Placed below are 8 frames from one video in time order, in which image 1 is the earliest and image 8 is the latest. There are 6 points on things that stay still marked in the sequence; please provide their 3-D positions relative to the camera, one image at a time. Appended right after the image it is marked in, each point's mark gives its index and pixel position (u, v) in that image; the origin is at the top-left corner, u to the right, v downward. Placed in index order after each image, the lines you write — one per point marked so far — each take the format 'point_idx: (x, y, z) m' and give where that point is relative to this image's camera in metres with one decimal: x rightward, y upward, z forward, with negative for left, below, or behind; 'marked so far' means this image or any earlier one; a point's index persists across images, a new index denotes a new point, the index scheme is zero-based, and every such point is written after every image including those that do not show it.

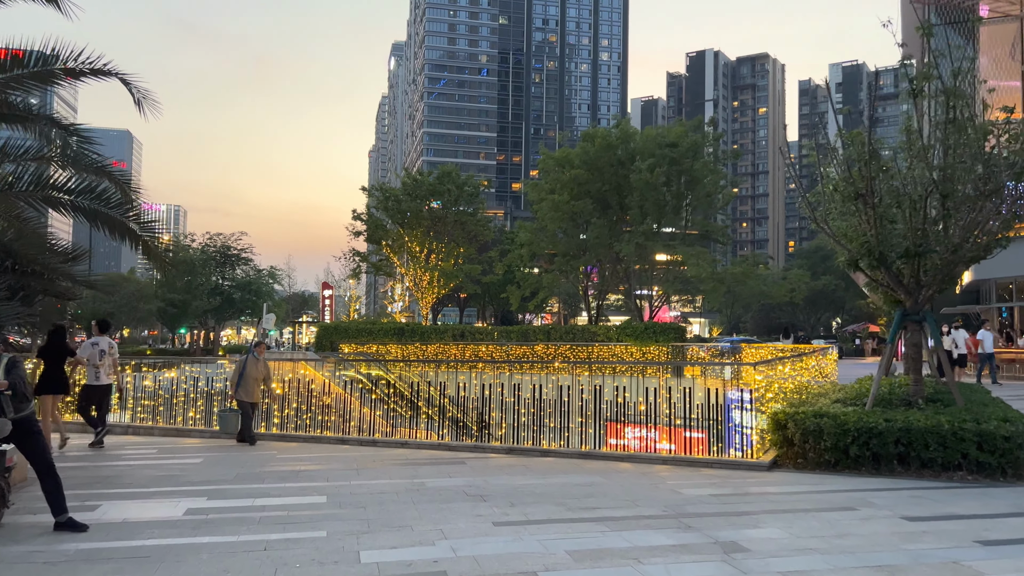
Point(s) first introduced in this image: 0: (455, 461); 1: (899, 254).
0: (-0.5, -1.6, +7.3) m
1: (+3.5, +0.3, +7.4) m
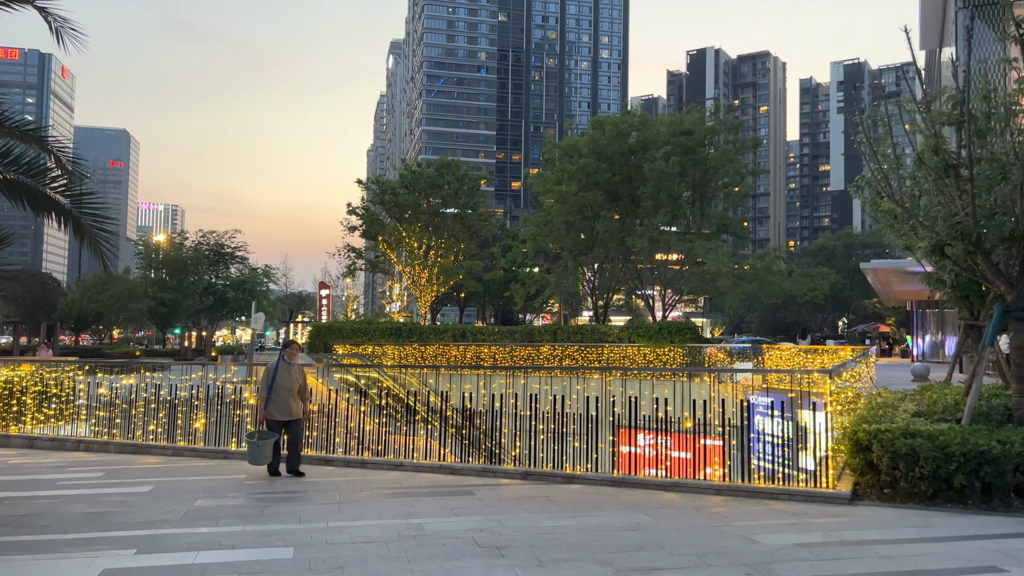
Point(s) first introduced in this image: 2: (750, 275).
0: (-0.4, -1.5, +6.0) m
1: (+3.6, +0.4, +6.1) m
2: (+5.8, +0.3, +19.6) m
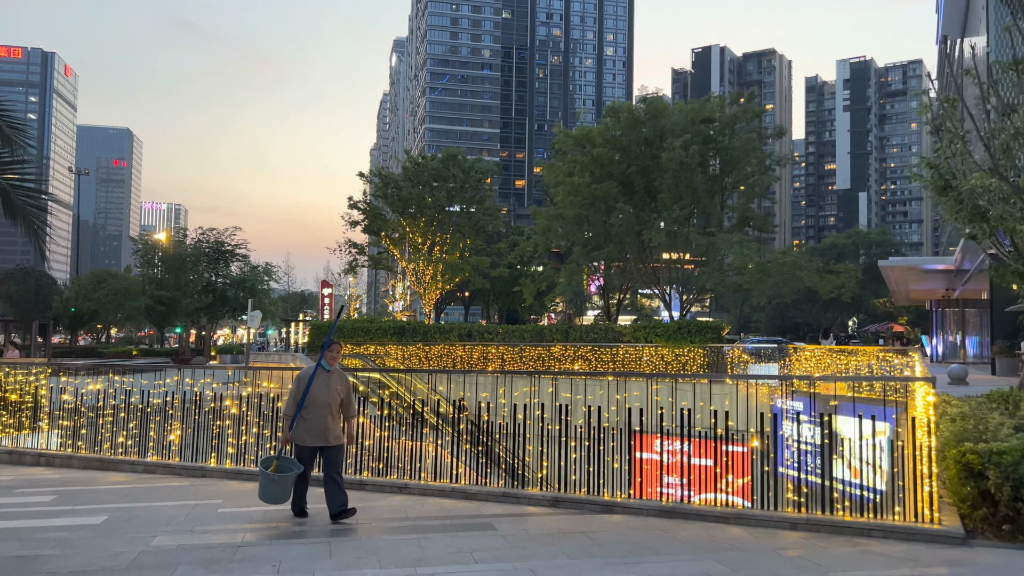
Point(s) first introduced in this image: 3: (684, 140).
0: (-0.2, -1.4, +4.9) m
1: (+3.8, +0.5, +5.0) m
2: (+6.0, +0.4, +18.5) m
3: (+3.9, +3.4, +18.7) m
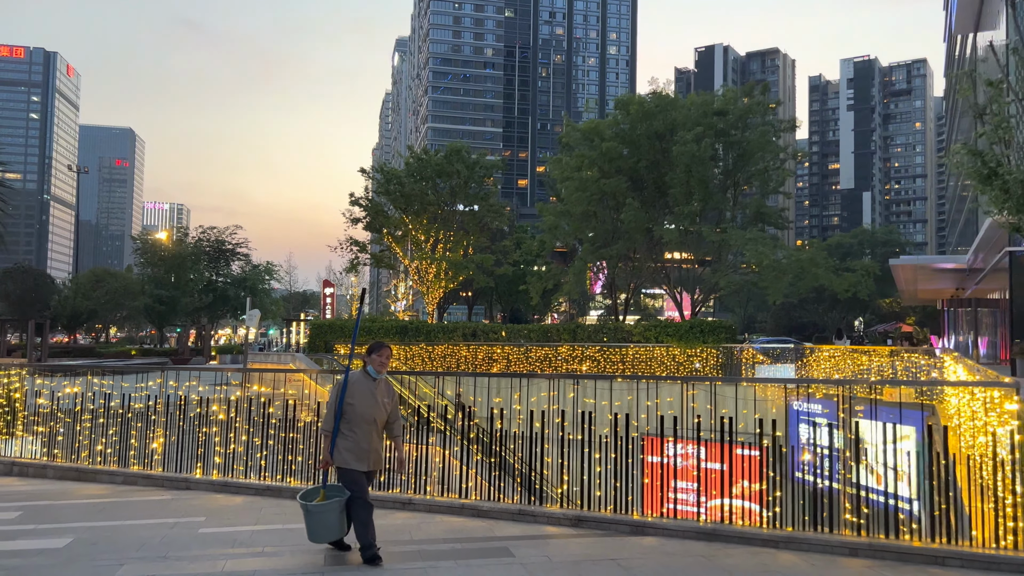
0: (-0.1, -1.4, +4.3) m
1: (+3.9, +0.5, +4.4) m
2: (+6.2, +0.4, +17.9) m
3: (+4.1, +3.4, +18.1) m
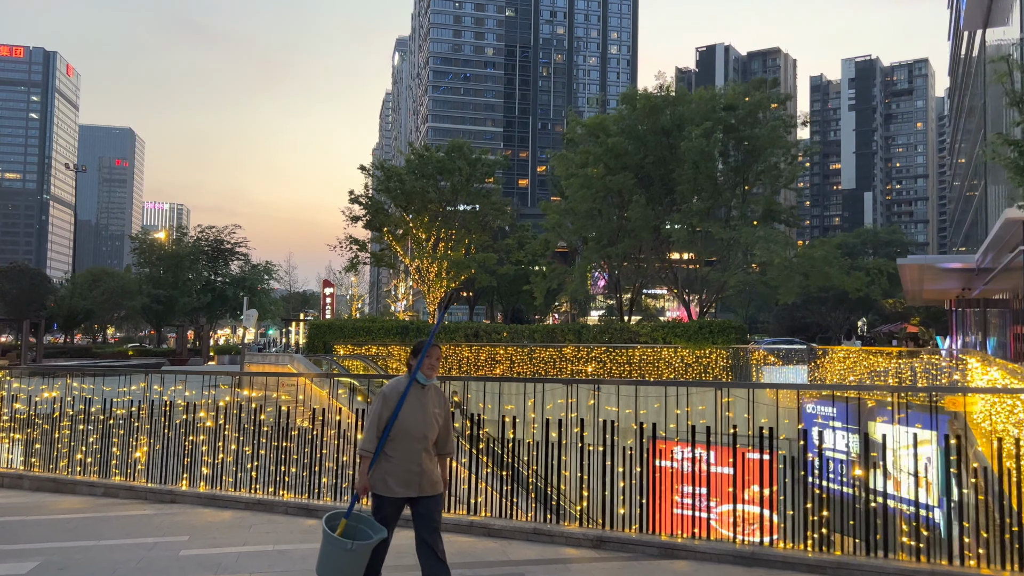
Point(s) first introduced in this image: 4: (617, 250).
0: (0.0, -1.4, +3.8) m
1: (+4.0, +0.5, +3.9) m
2: (+6.2, +0.4, +17.4) m
3: (+4.2, +3.5, +17.6) m
4: (+2.5, +0.9, +19.4) m
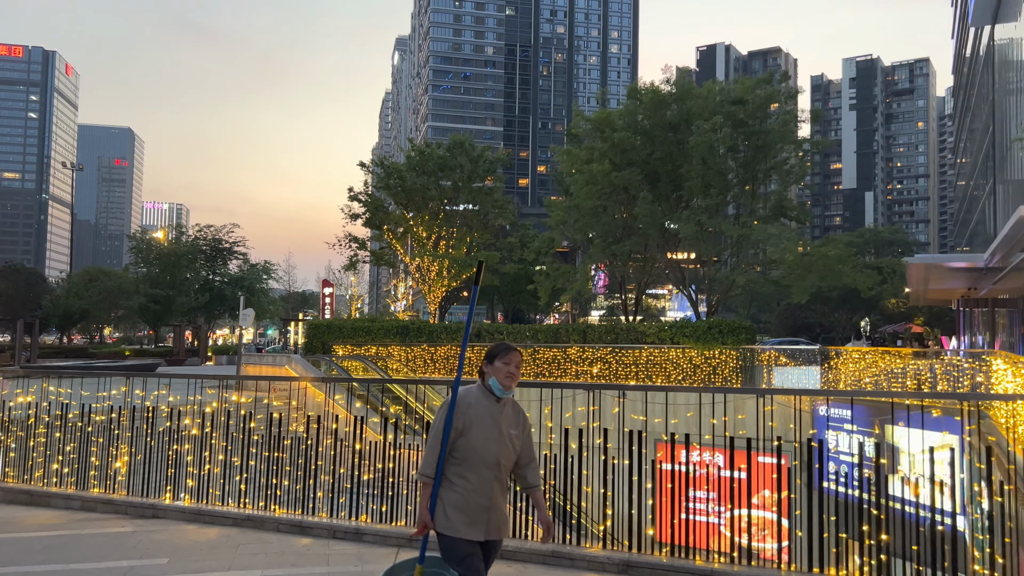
0: (+0.1, -1.3, +3.4) m
1: (+4.1, +0.5, +3.4) m
2: (+6.3, +0.5, +17.0) m
3: (+4.2, +3.5, +17.1) m
4: (+2.6, +0.9, +18.9) m
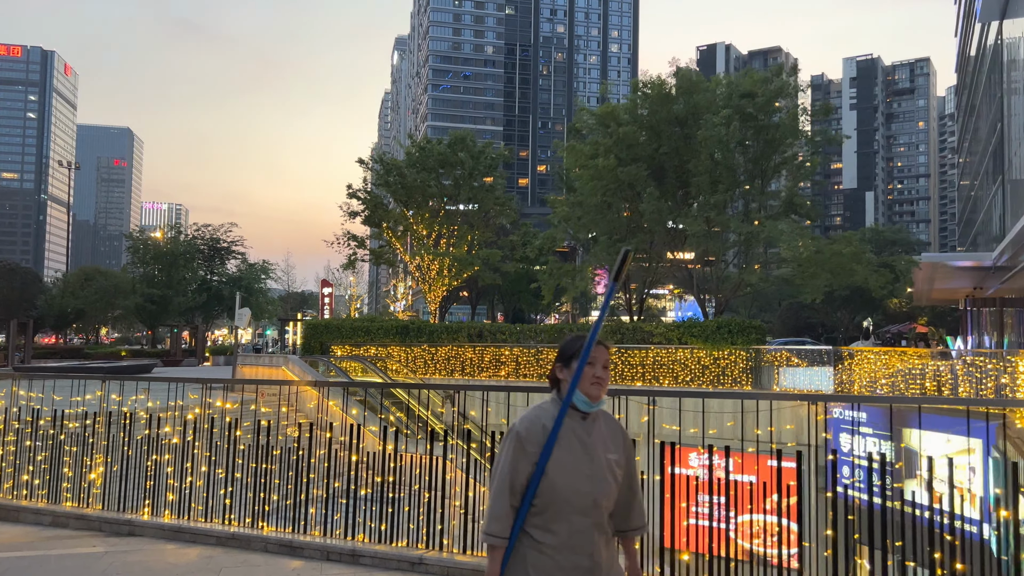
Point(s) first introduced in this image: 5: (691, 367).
0: (+0.1, -1.3, +2.9) m
1: (+4.2, +0.6, +3.0) m
2: (+6.4, +0.5, +16.5) m
3: (+4.3, +3.5, +16.7) m
4: (+2.6, +1.0, +18.4) m
5: (+3.5, -1.5, +15.7) m
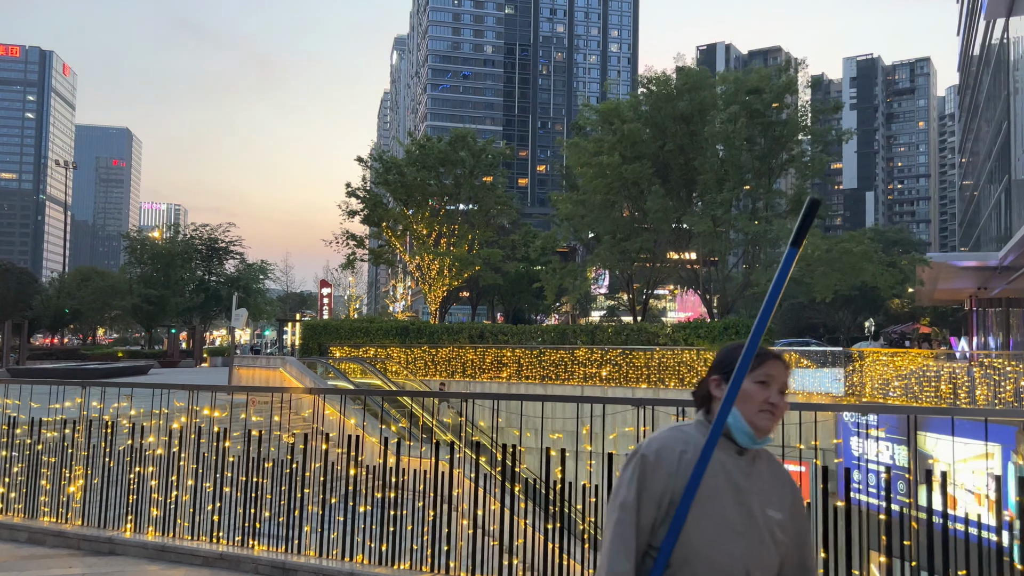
0: (+0.2, -1.3, +2.6) m
1: (+4.2, +0.6, +2.6) m
2: (+6.4, +0.5, +16.2) m
3: (+4.3, +3.5, +16.3) m
4: (+2.7, +1.0, +18.1) m
5: (+3.5, -1.5, +15.4) m
